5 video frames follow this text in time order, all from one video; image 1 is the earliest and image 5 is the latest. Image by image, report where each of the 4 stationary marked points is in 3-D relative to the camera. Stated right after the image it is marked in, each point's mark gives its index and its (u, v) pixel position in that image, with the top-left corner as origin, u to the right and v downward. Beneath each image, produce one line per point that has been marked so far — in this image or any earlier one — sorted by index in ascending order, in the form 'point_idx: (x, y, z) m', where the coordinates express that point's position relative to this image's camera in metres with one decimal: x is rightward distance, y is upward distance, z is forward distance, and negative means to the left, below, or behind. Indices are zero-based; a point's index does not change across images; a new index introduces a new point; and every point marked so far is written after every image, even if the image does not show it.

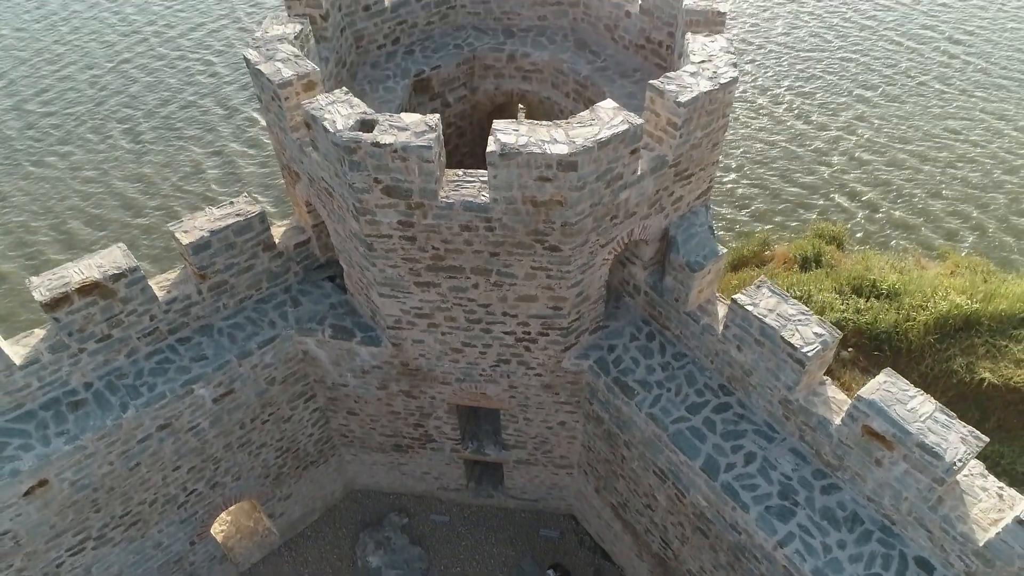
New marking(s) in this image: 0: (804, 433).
0: (+3.0, -1.5, +7.5) m
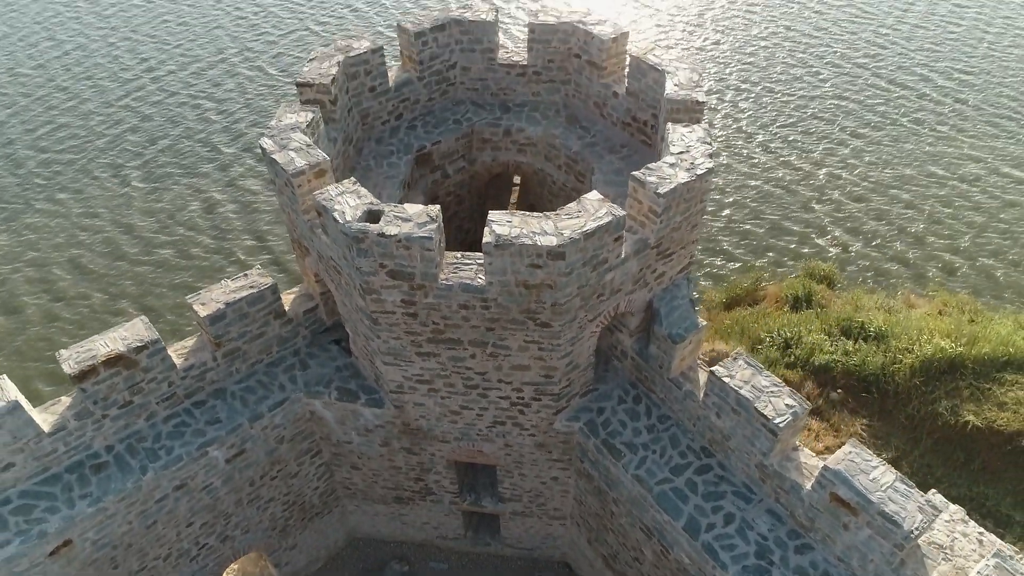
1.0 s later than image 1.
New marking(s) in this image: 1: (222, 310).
0: (+3.0, -2.3, +8.0) m
1: (-3.5, -0.3, +8.8) m
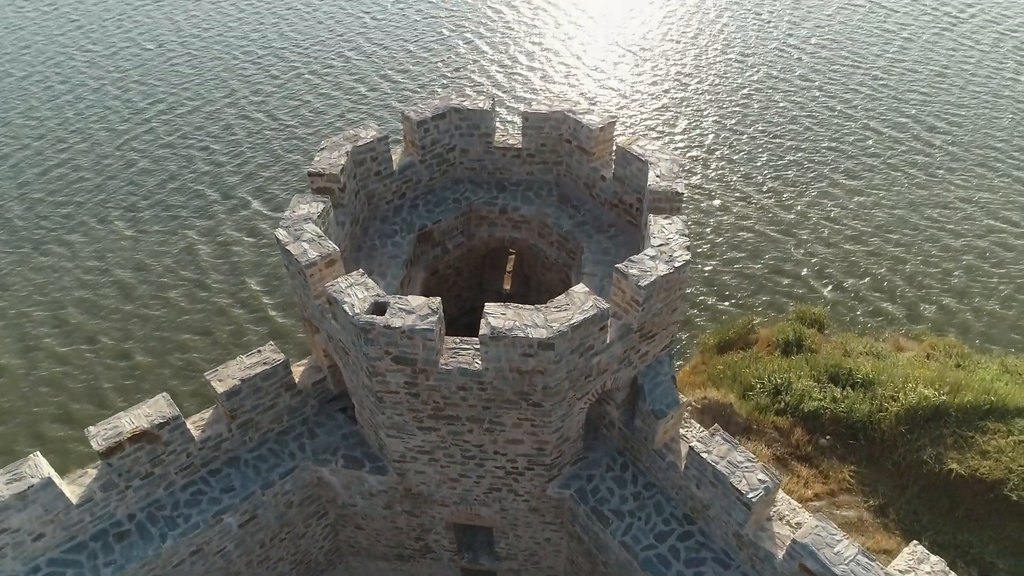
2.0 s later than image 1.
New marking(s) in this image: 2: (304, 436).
0: (+2.9, -3.3, +8.6) m
1: (-3.6, -1.3, +9.5) m
2: (-3.0, -2.1, +10.3) m
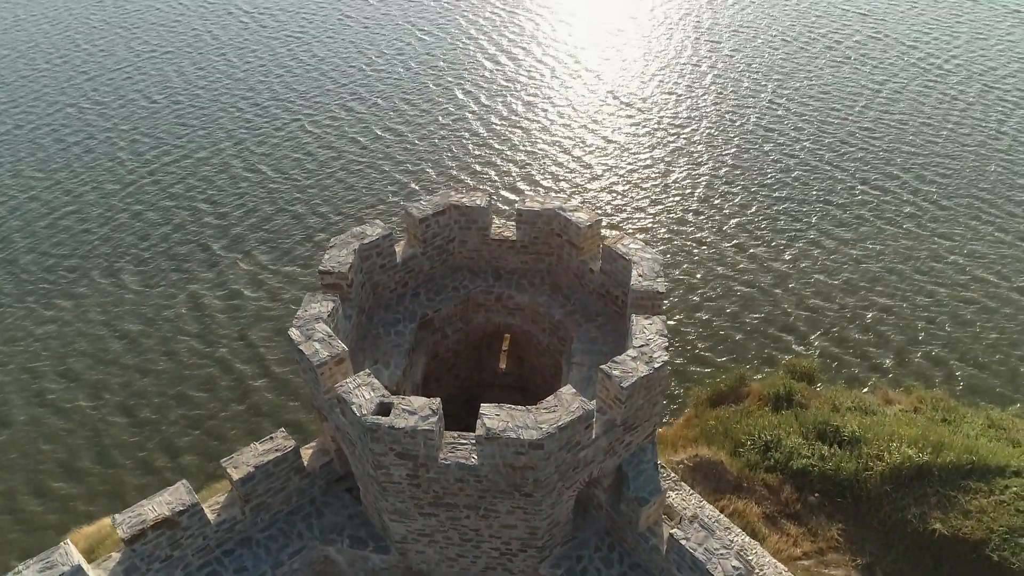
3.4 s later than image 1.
0: (+2.8, -4.6, +9.2) m
1: (-3.7, -2.6, +10.2) m
2: (-3.1, -3.5, +11.0) m
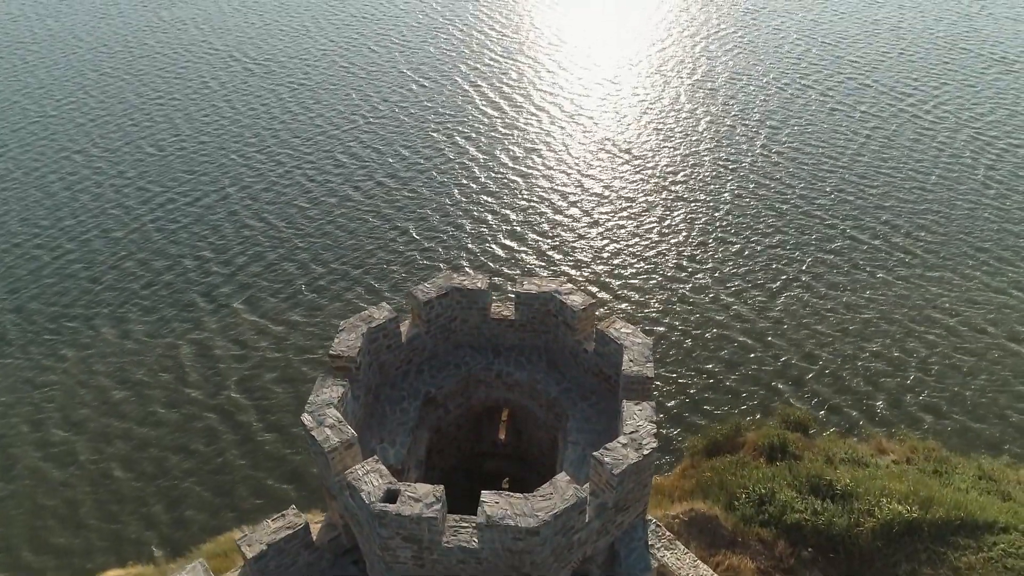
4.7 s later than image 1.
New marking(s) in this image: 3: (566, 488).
0: (+2.8, -5.8, +9.7) m
1: (-3.7, -3.9, +10.8) m
2: (-3.1, -4.8, +11.6) m
3: (+0.7, -2.6, +9.5) m
